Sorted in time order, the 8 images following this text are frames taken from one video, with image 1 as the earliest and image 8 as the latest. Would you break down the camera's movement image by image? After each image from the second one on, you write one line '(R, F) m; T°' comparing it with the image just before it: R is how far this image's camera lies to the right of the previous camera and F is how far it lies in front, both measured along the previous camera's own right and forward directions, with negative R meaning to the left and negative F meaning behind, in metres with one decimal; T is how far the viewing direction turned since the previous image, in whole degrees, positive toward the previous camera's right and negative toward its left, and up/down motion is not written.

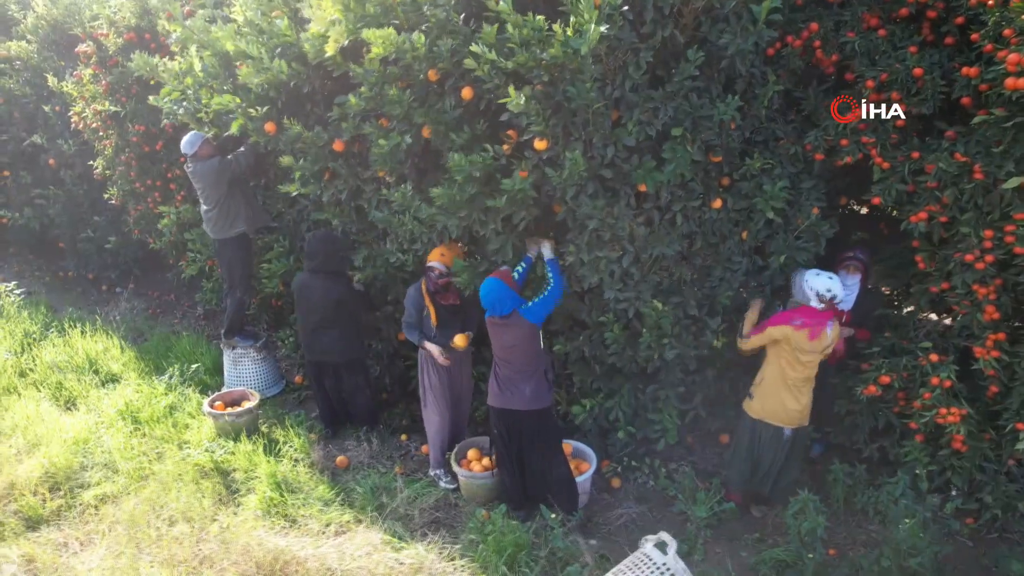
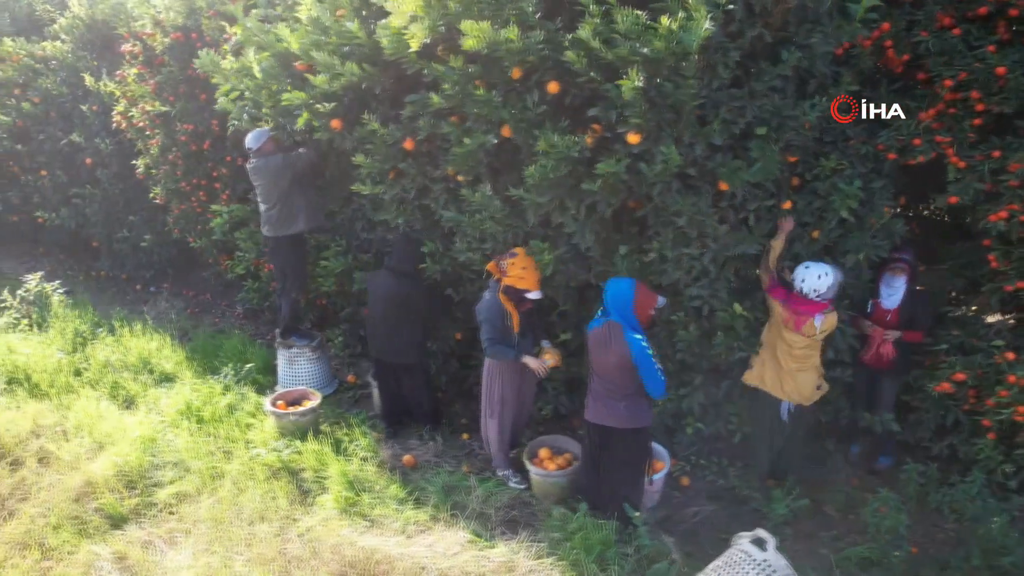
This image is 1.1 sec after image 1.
(-0.4, 0.0) m; 0°
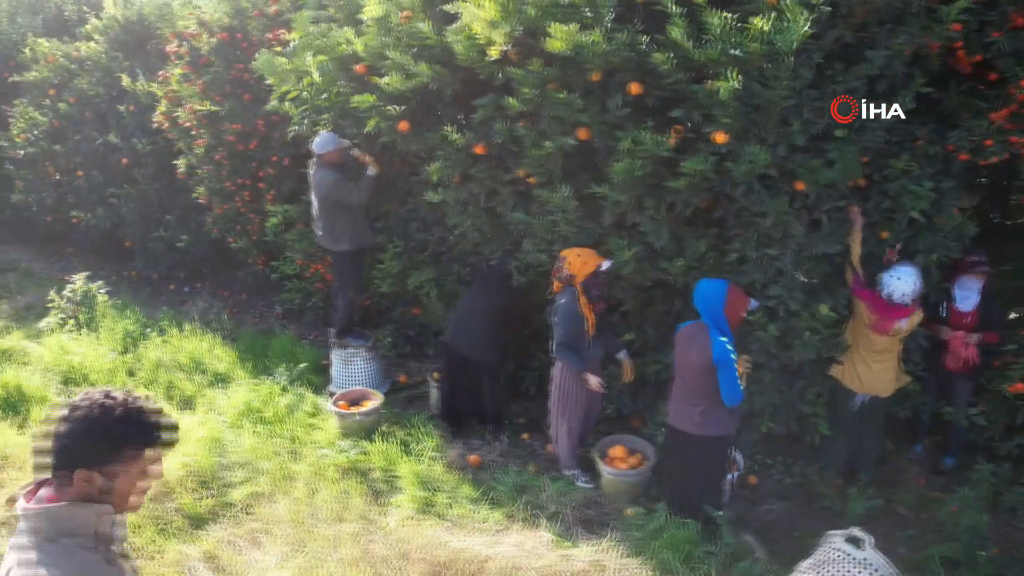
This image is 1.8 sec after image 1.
(-0.4, 0.0) m; 0°
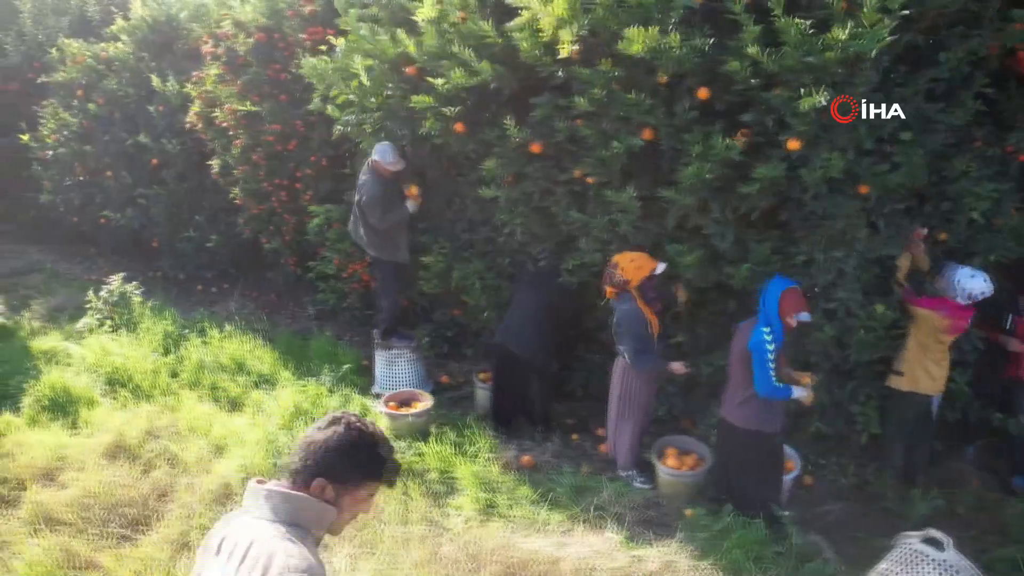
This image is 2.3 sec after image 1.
(-0.3, 0.0) m; 0°
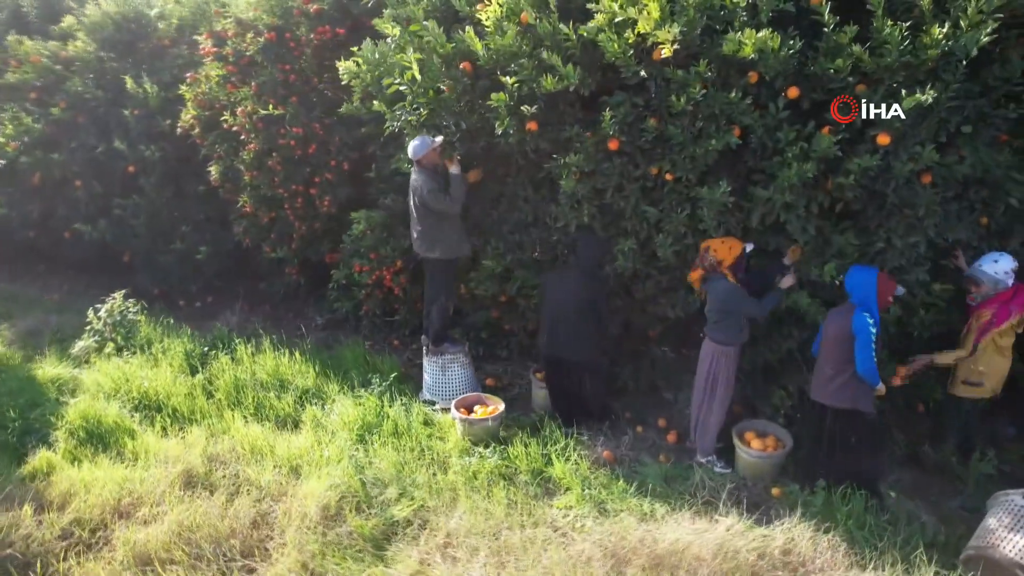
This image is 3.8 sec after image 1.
(-1.0, 0.0) m; +7°
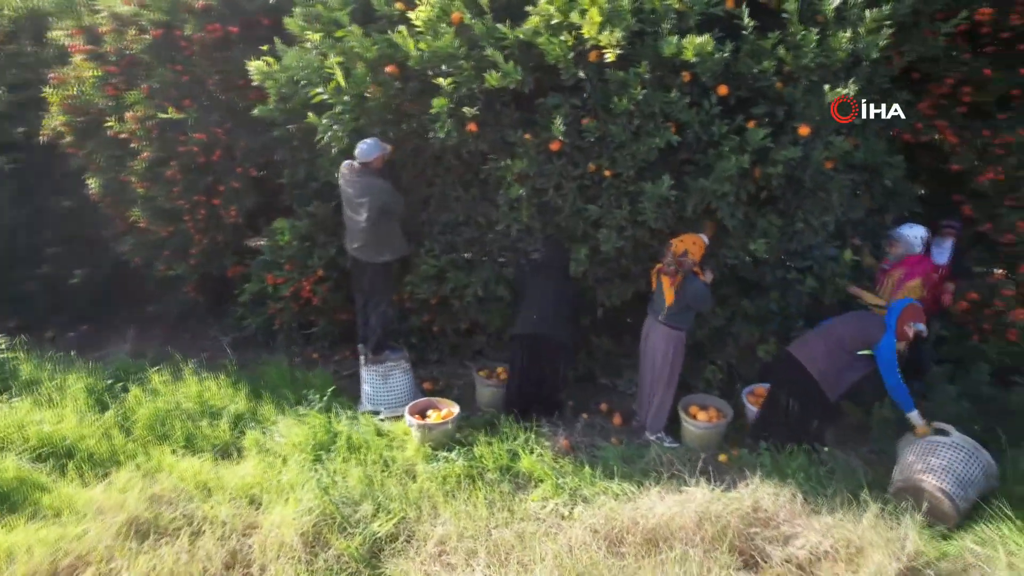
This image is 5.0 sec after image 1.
(-0.6, 0.0) m; +12°
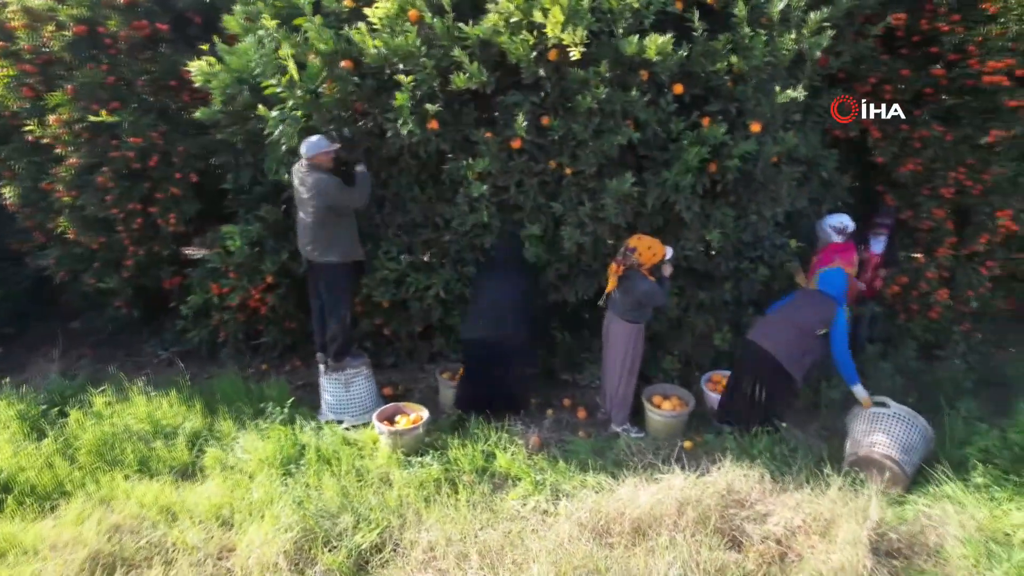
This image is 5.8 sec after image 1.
(-0.3, 0.0) m; +7°
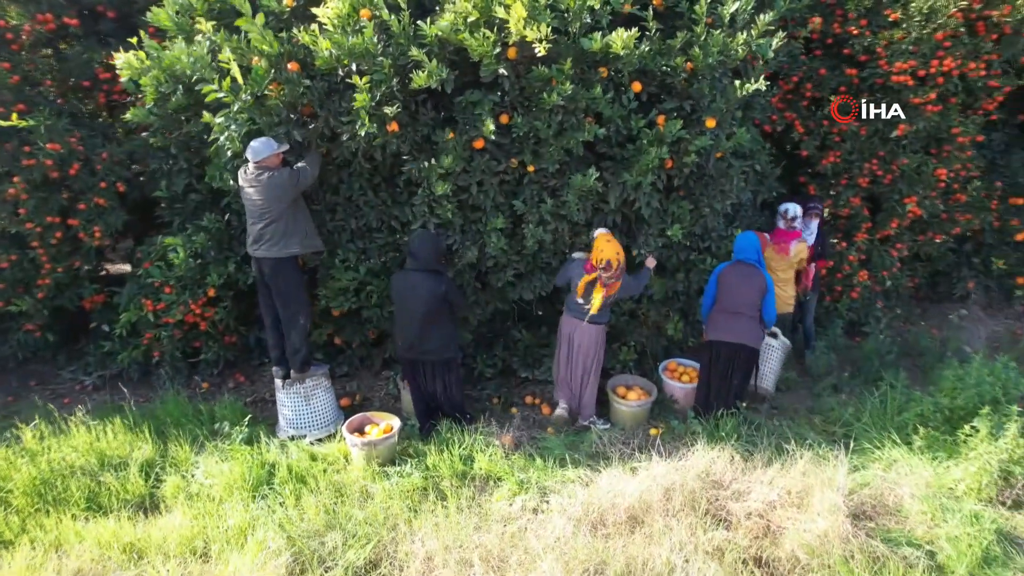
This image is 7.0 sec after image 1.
(-0.4, 0.0) m; +9°
